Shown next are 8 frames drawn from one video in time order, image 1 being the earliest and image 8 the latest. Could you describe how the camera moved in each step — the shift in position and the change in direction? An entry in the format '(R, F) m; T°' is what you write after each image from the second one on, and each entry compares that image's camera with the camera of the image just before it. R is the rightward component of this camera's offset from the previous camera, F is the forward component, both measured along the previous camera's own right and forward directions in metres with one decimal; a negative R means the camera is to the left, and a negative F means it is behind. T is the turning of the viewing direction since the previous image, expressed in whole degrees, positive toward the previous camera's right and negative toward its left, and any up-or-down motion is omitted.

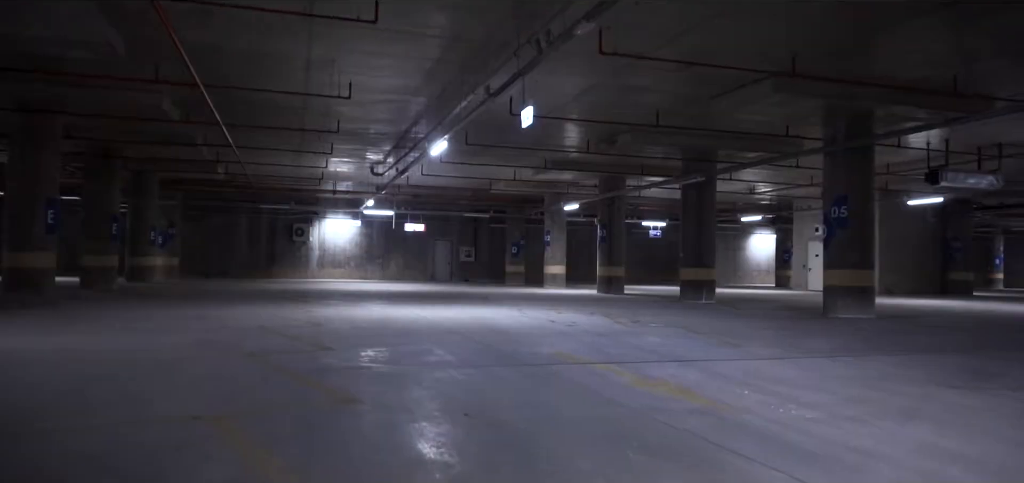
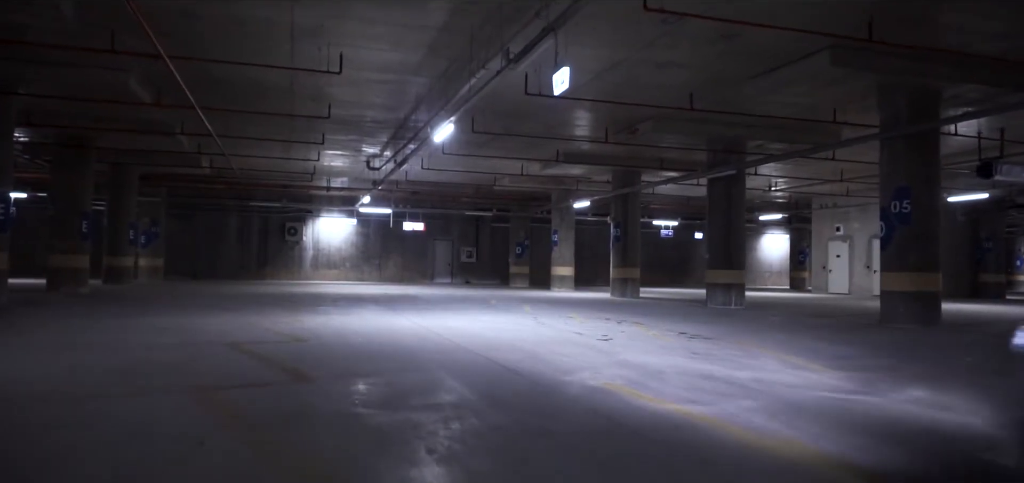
(-0.3, +1.9) m; 0°
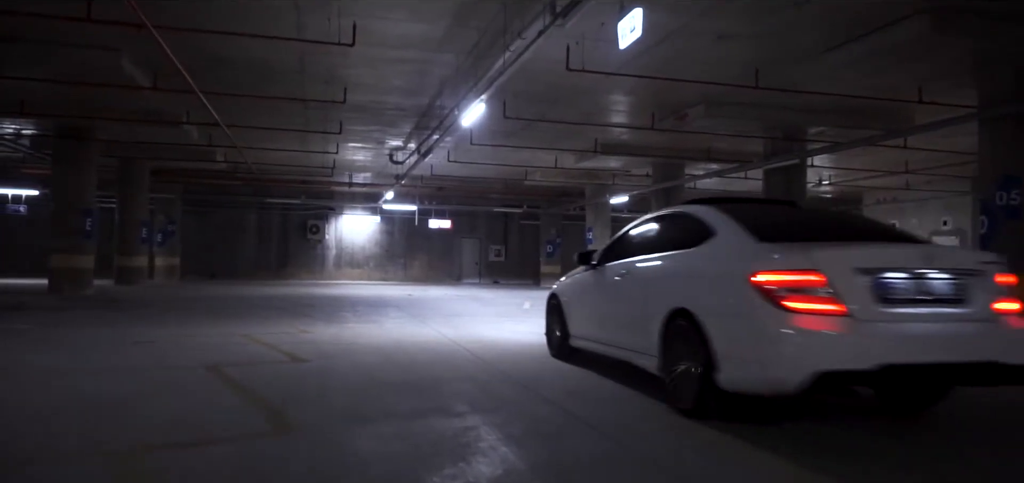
(-0.2, +1.7) m; -2°
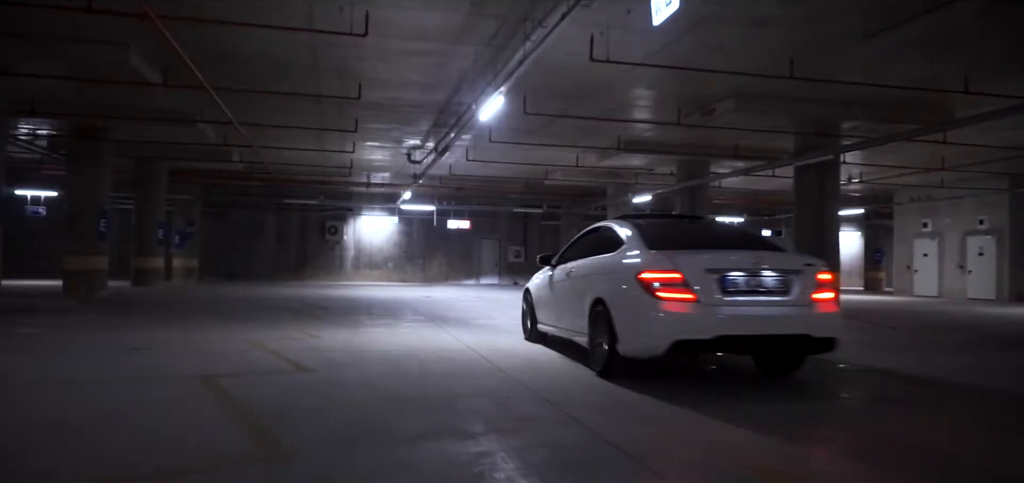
(0.0, +0.6) m; -2°
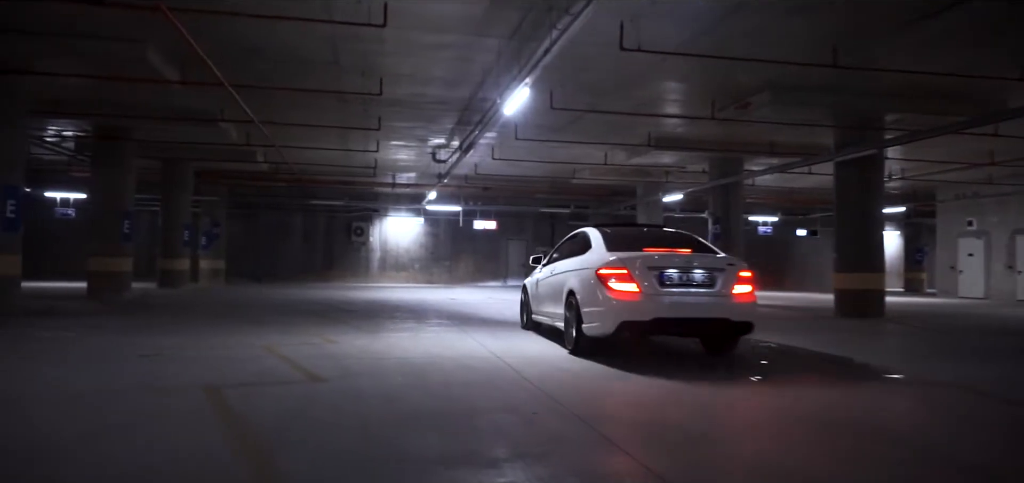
(0.0, +0.5) m; -2°
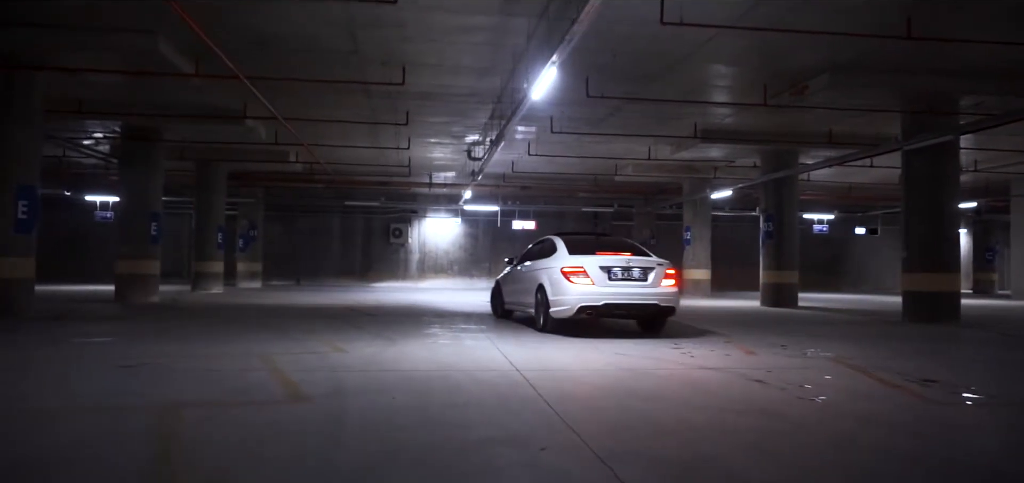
(+0.2, +1.0) m; -4°
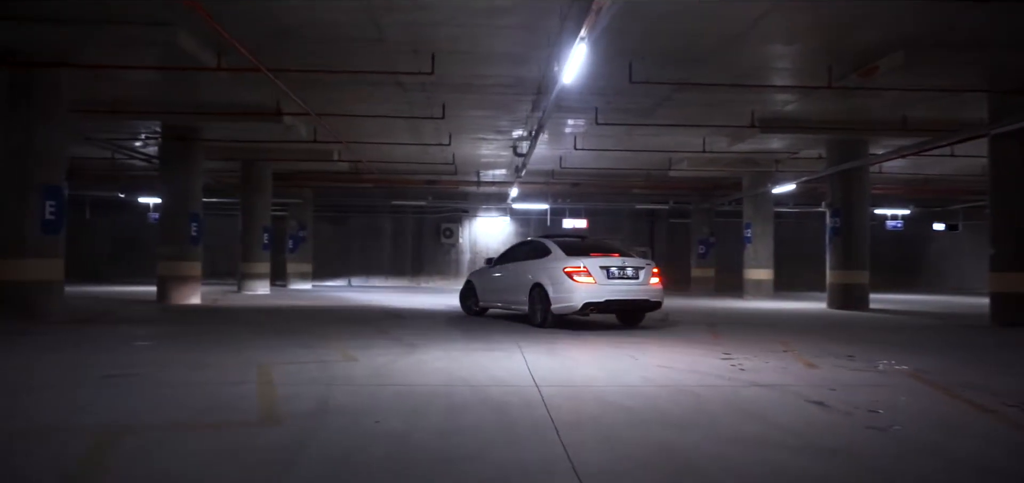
(+0.4, +0.9) m; -5°
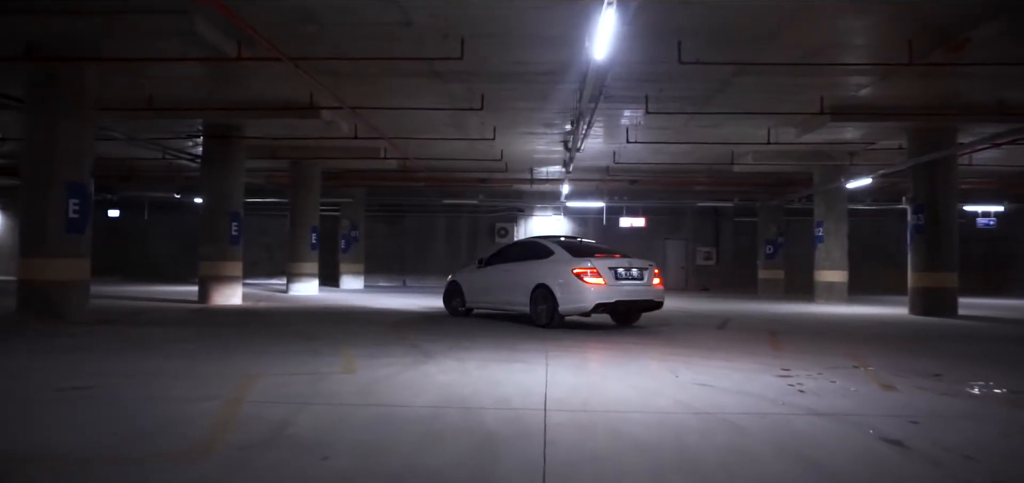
(+0.5, +1.0) m; -5°
